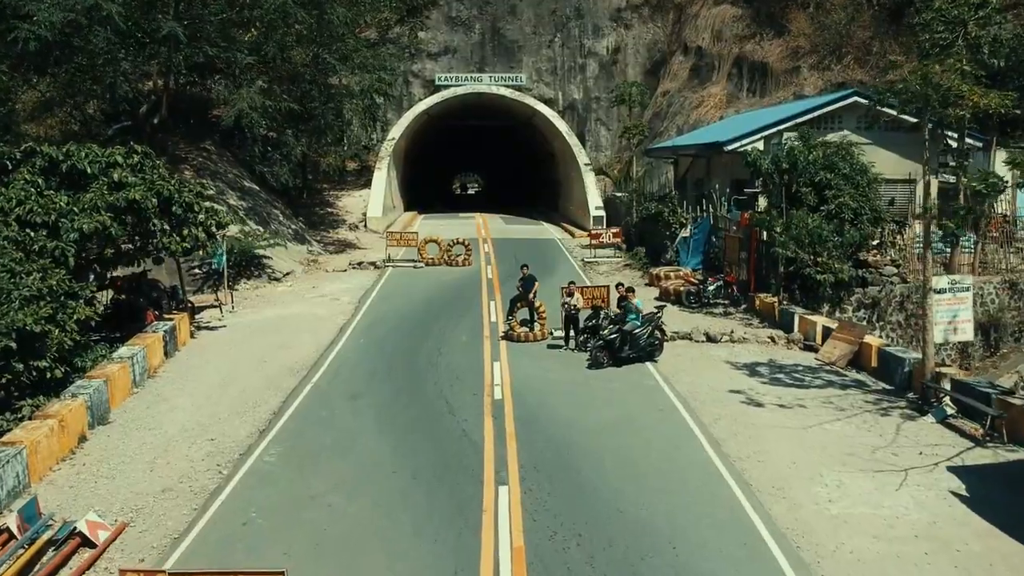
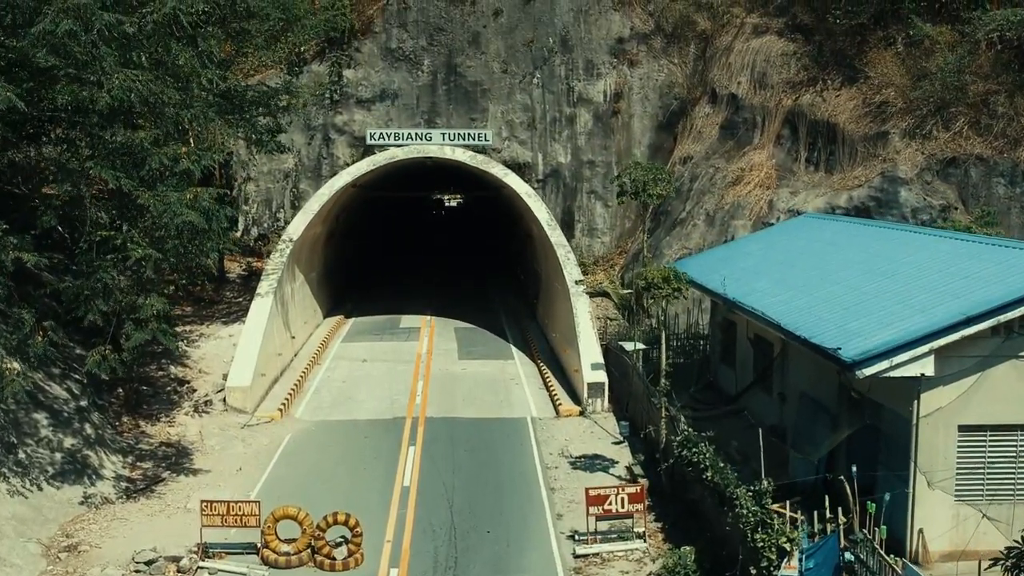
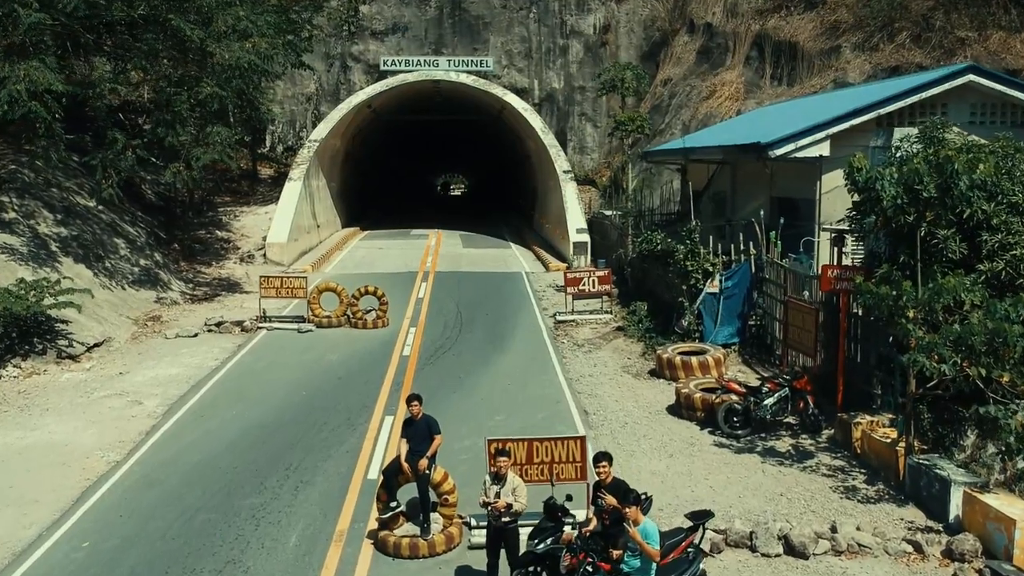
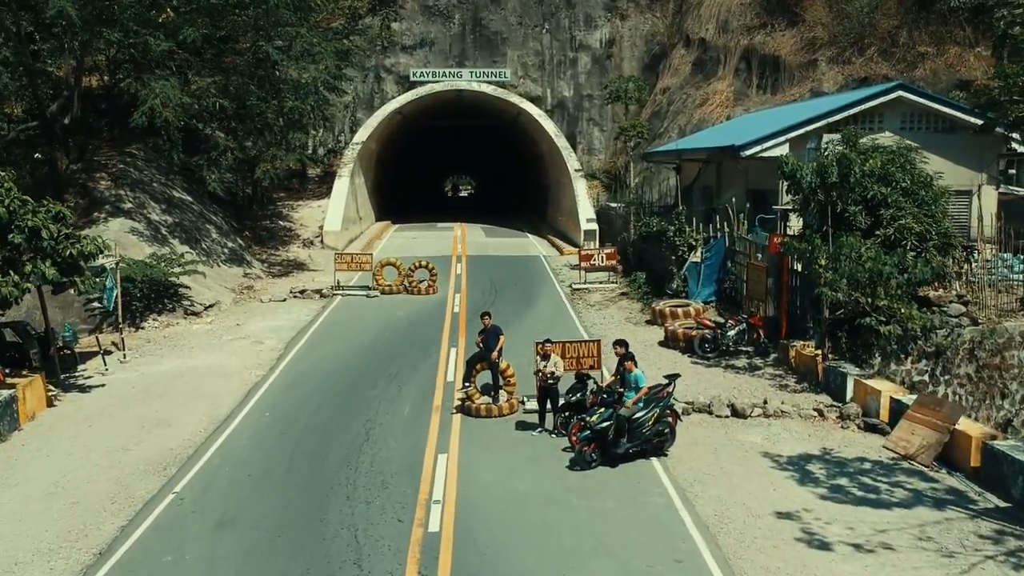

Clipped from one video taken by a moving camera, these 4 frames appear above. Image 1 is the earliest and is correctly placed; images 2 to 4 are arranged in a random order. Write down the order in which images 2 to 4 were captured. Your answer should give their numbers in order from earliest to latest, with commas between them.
4, 3, 2
